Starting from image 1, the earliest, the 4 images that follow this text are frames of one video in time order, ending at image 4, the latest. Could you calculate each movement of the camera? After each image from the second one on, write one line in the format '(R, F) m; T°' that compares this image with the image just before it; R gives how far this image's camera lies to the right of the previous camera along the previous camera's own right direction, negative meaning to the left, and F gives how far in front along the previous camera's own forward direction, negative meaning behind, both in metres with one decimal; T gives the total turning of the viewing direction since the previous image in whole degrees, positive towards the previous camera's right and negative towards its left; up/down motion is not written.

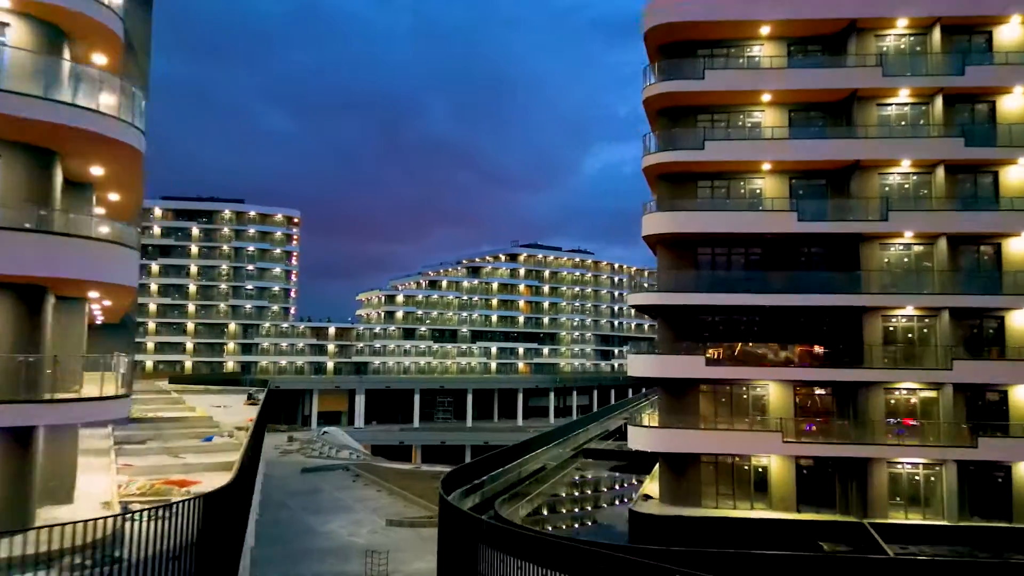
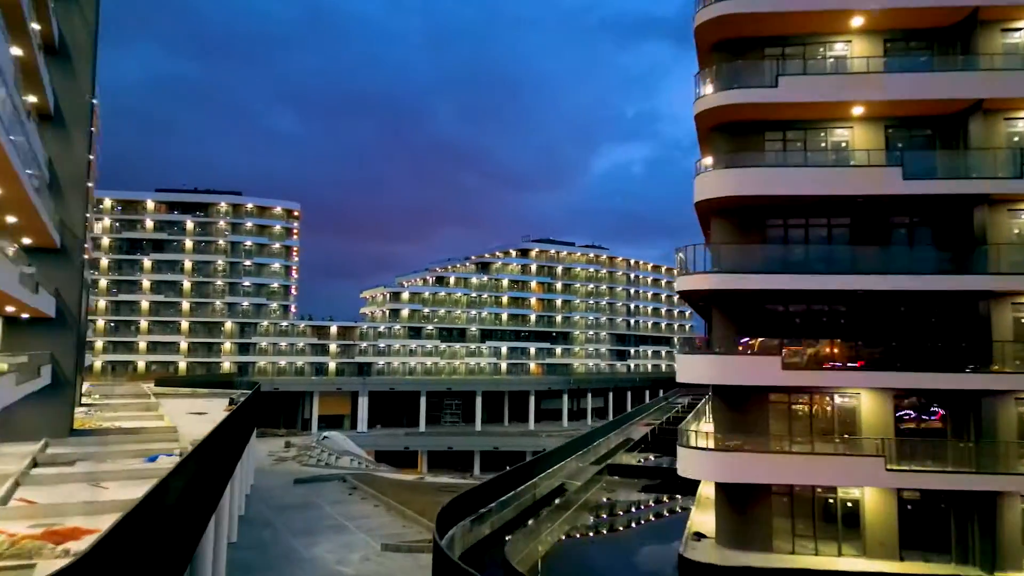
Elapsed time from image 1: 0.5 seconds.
(-0.1, +4.4) m; -1°
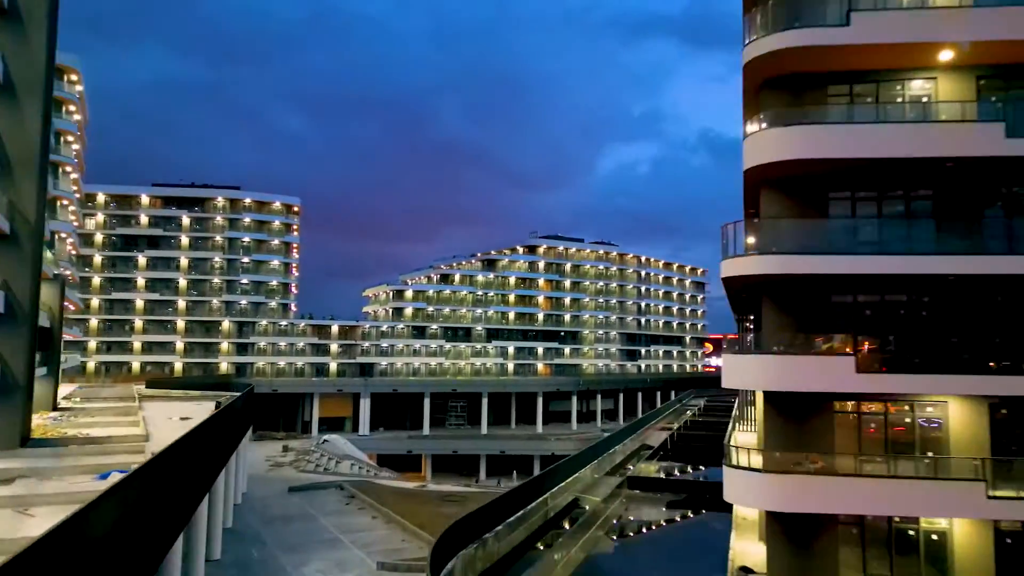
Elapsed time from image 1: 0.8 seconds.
(-0.1, +2.7) m; 0°
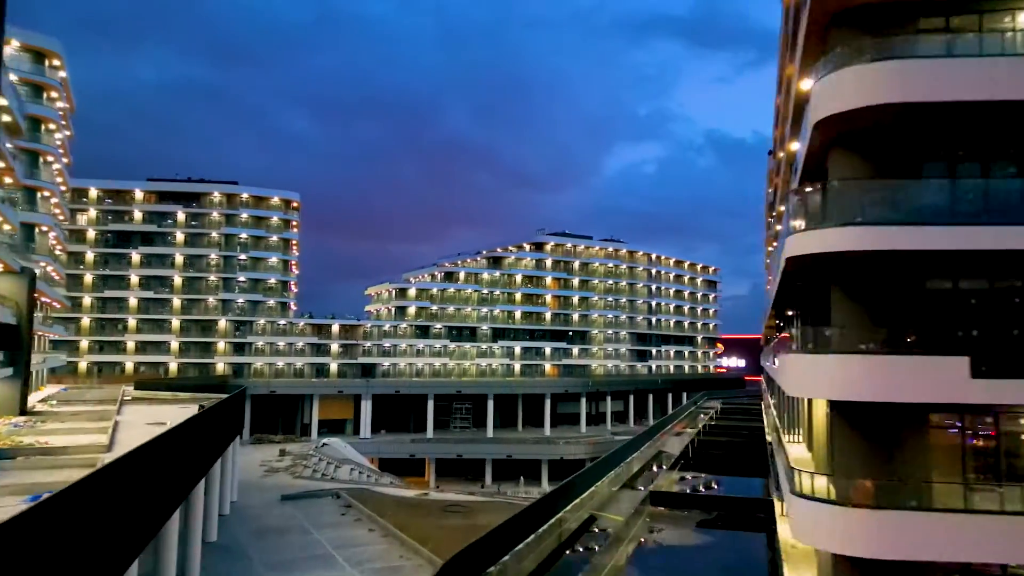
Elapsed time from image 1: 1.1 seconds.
(-0.1, +2.6) m; 0°
